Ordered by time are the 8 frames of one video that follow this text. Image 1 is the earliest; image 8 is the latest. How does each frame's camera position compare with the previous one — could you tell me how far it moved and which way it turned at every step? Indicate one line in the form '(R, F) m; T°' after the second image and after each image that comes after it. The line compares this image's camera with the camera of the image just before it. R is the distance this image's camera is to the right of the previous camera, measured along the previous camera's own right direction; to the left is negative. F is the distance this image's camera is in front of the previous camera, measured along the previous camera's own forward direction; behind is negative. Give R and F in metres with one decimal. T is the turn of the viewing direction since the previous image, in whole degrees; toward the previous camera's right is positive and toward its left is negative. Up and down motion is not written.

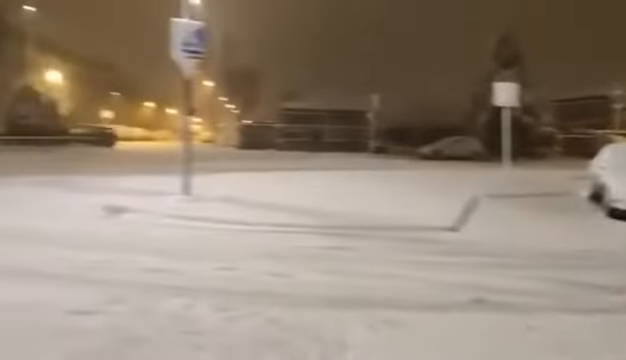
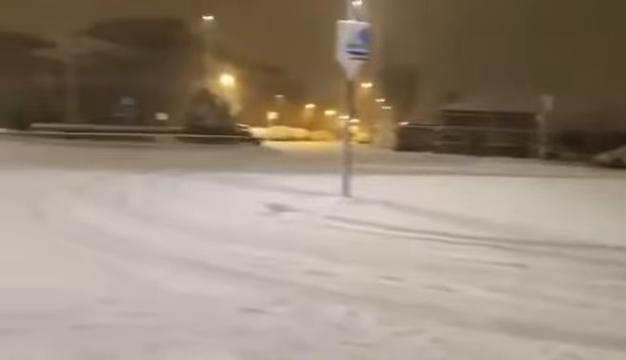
(-0.2, +0.3) m; -16°
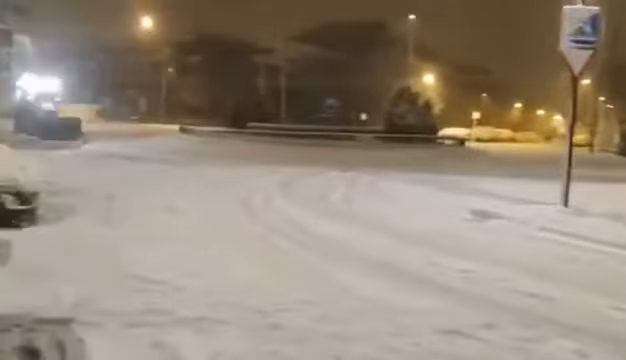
(-0.2, +0.5) m; -20°
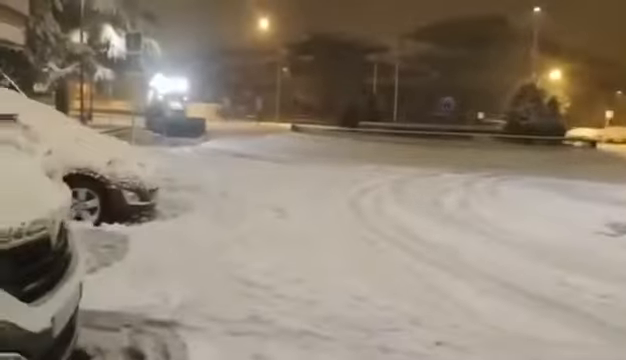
(-0.1, +0.4) m; -11°
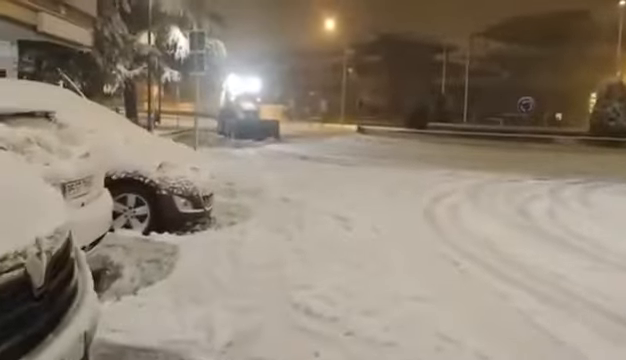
(-0.1, +1.1) m; -7°
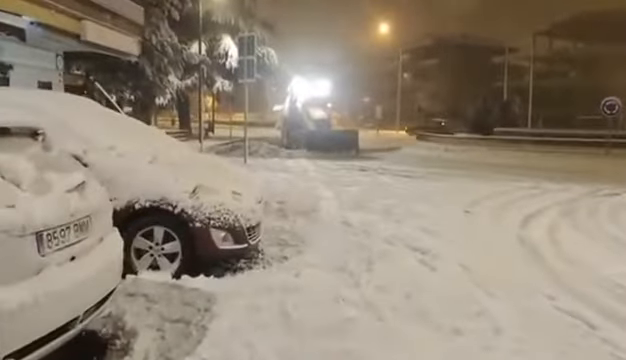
(-0.2, +1.8) m; -6°
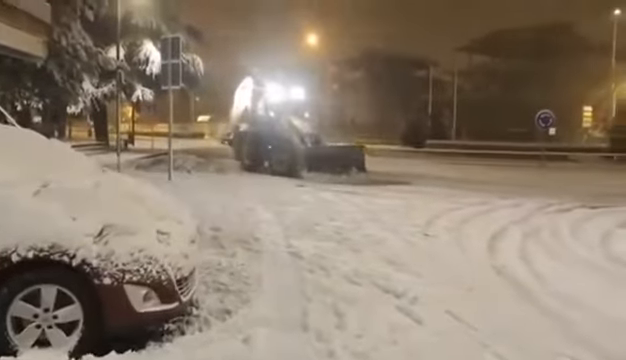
(-0.3, +1.6) m; +8°
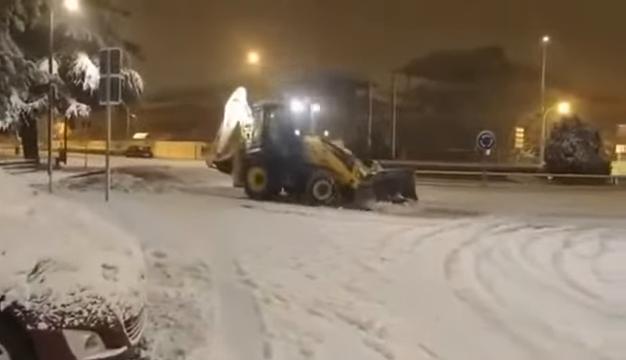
(-0.2, +0.4) m; +6°
